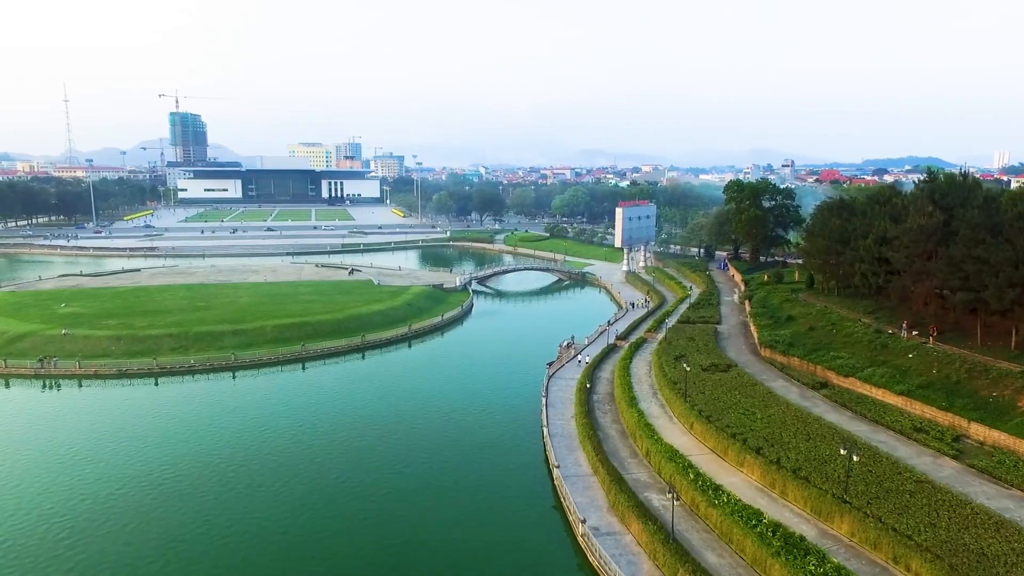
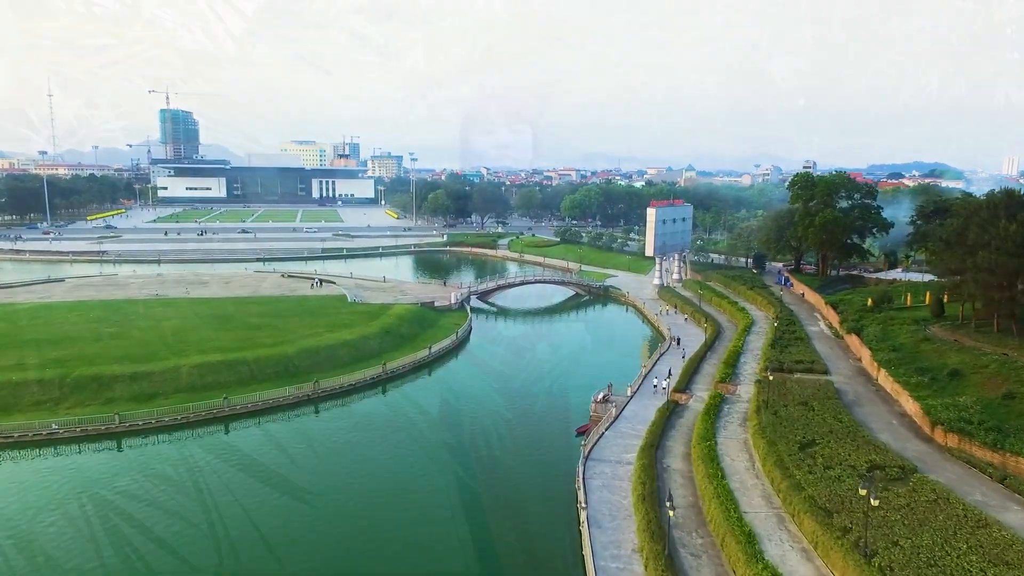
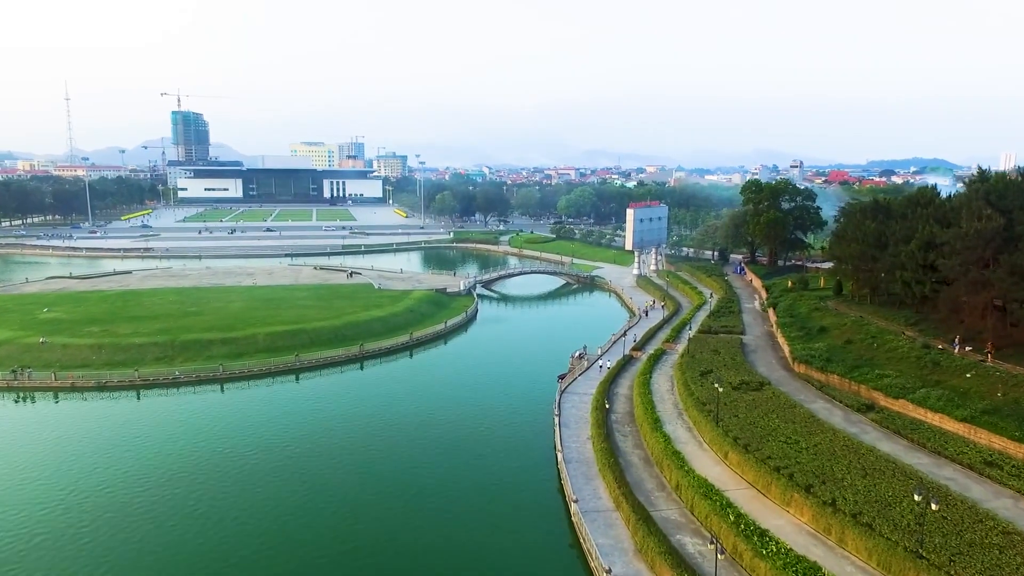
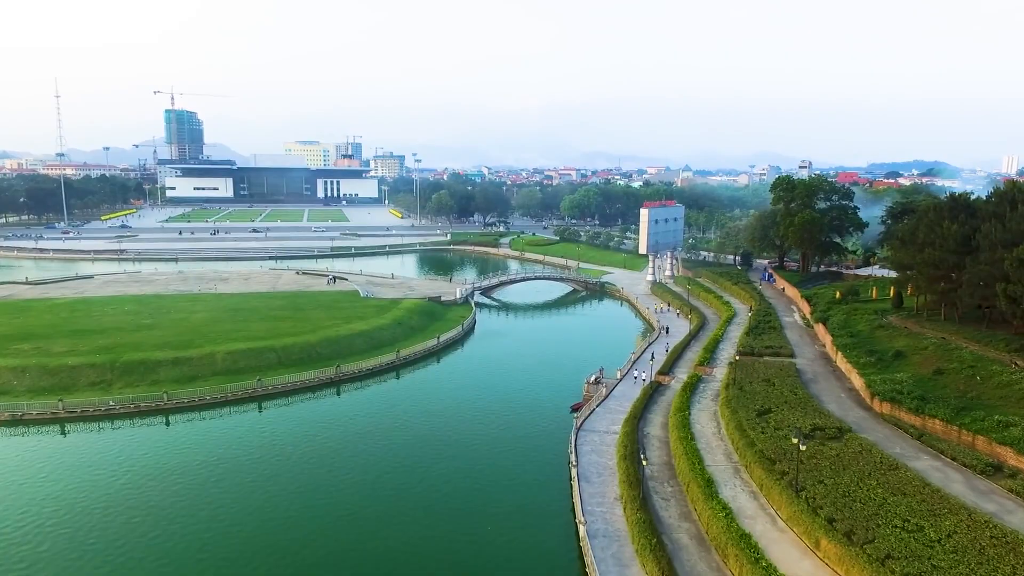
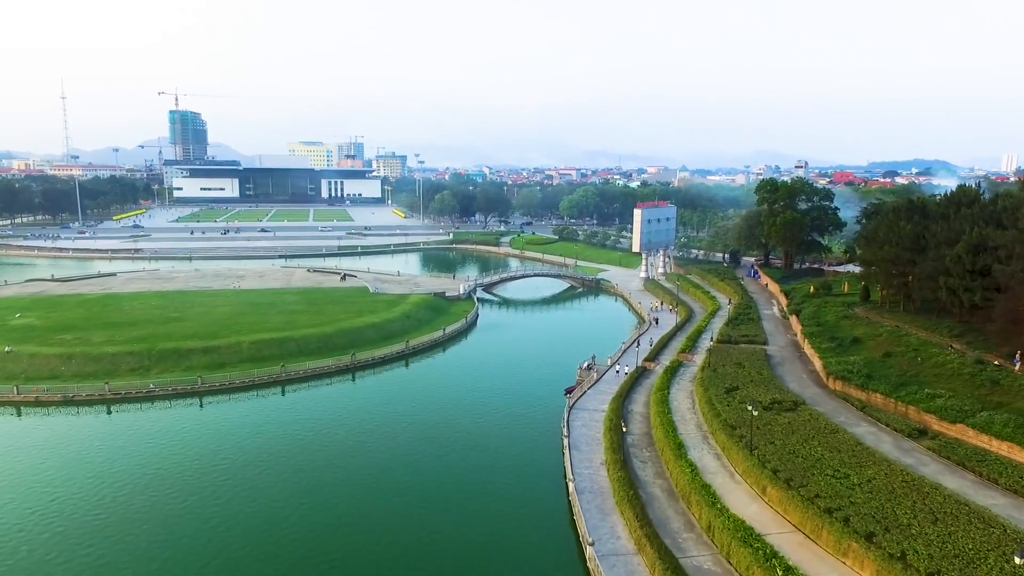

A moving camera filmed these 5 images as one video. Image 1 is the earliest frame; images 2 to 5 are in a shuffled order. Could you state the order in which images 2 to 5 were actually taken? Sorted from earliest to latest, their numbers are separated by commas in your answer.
3, 5, 4, 2
